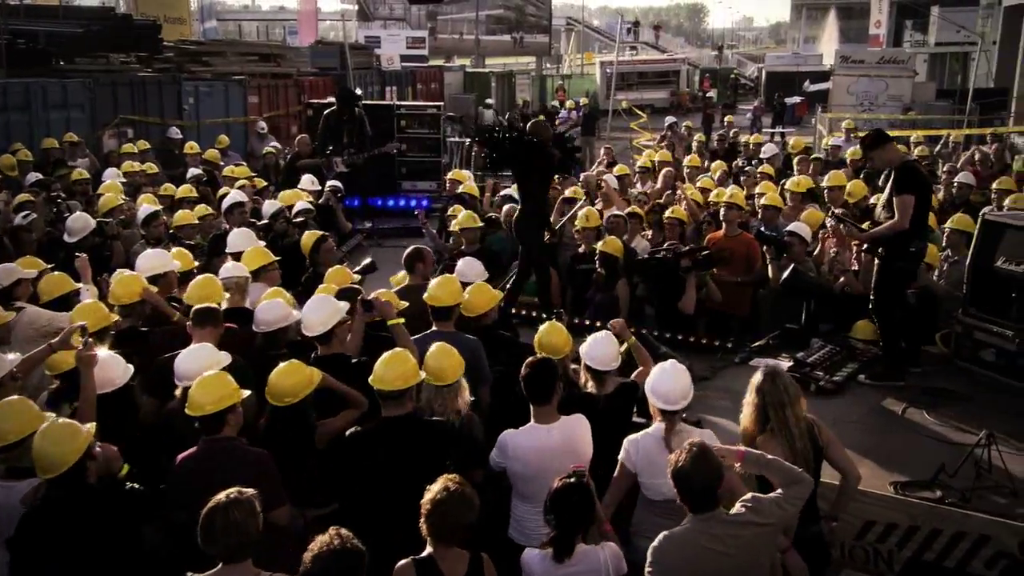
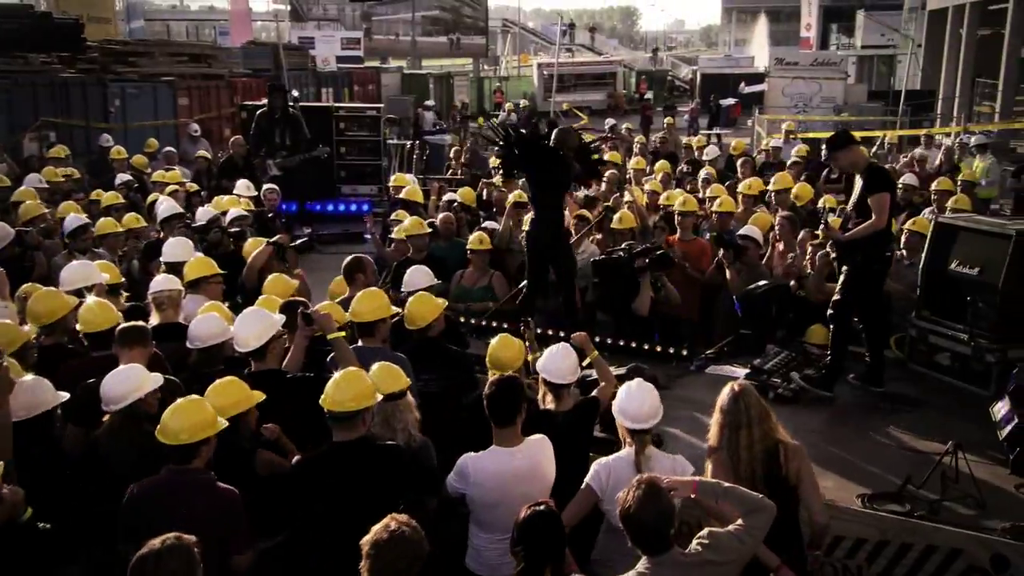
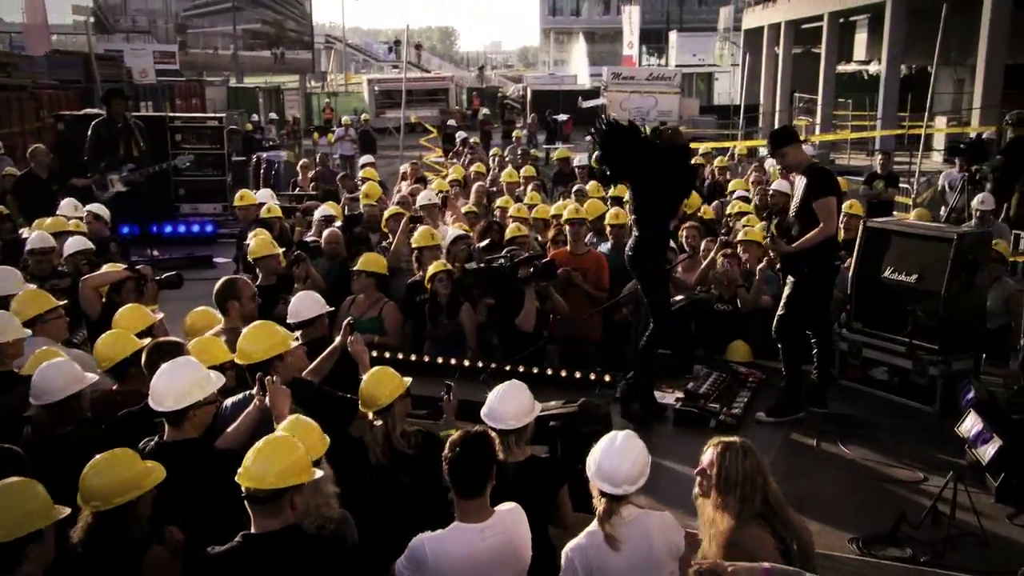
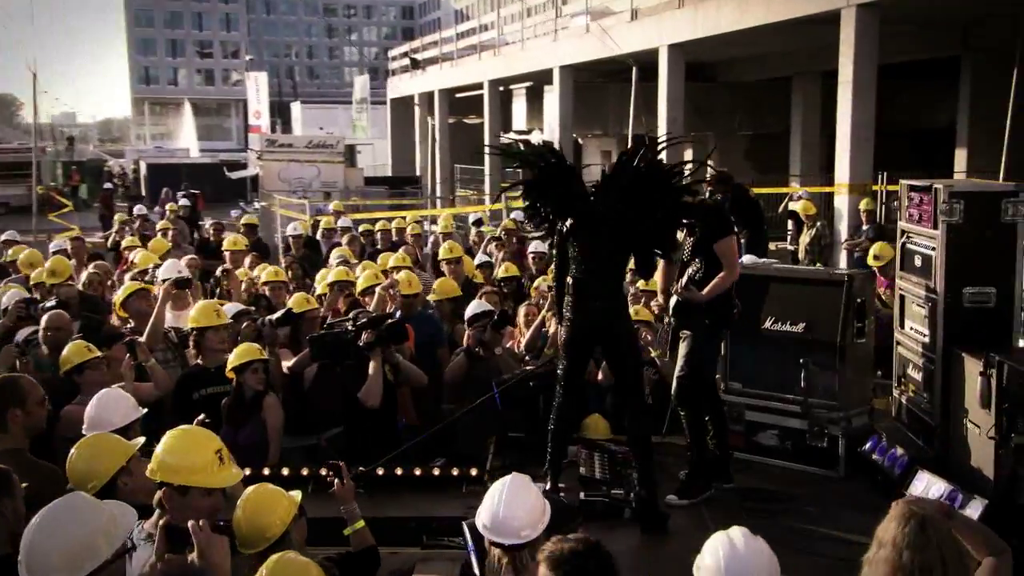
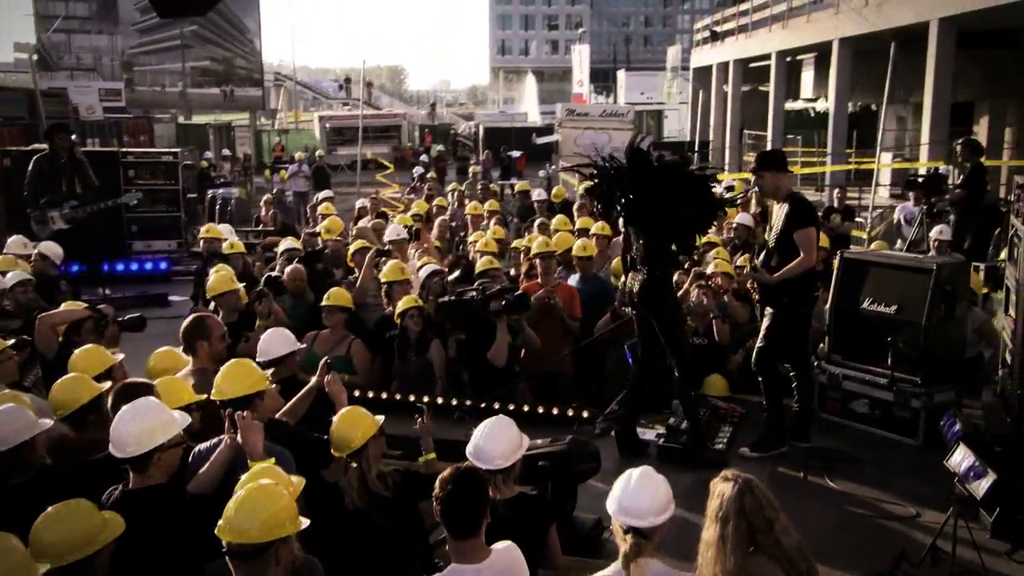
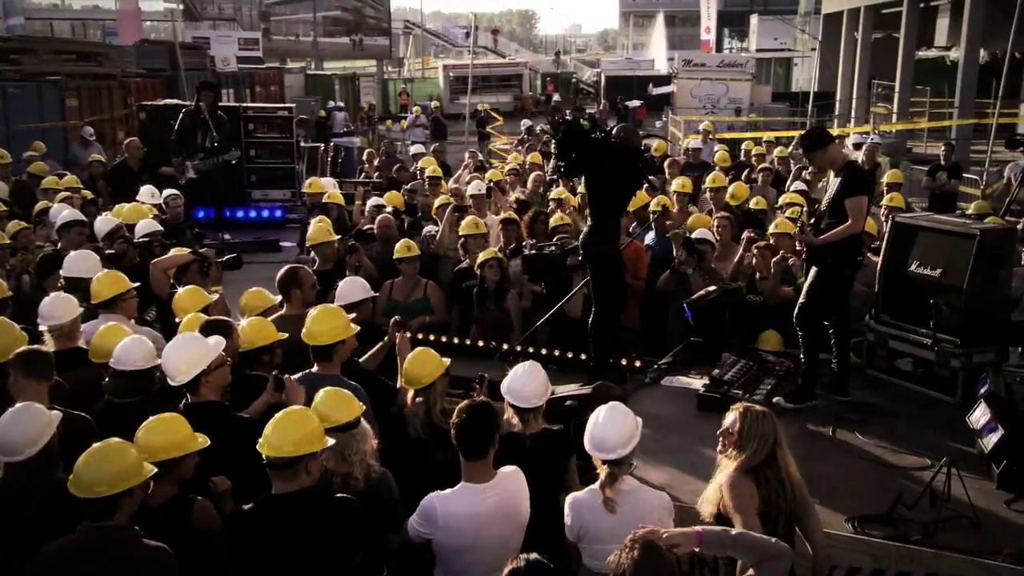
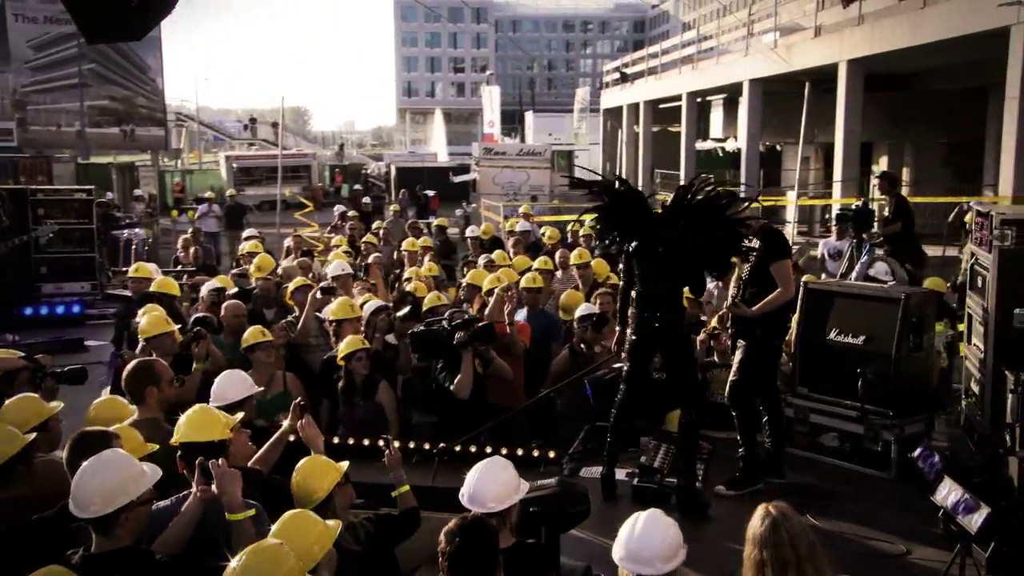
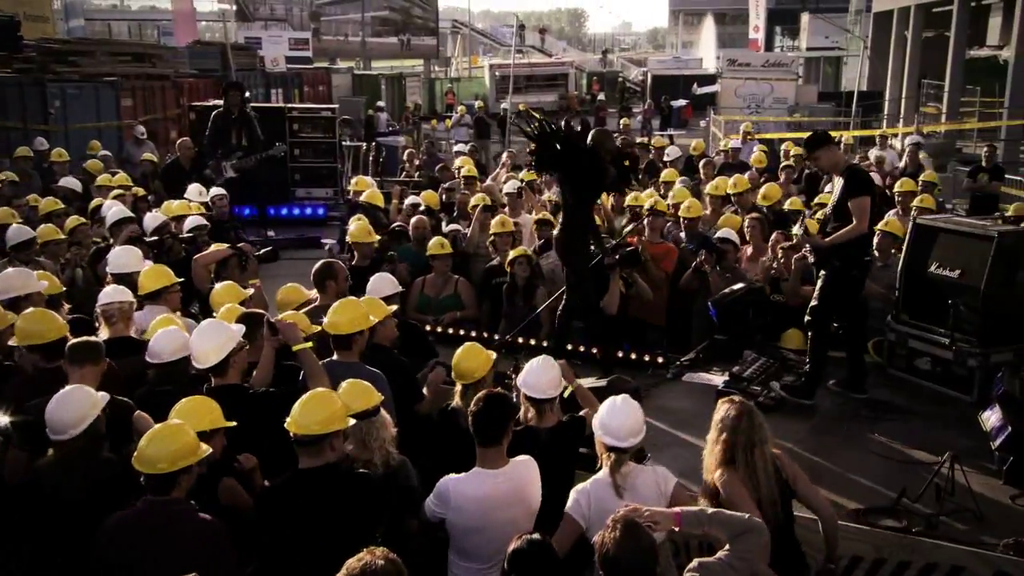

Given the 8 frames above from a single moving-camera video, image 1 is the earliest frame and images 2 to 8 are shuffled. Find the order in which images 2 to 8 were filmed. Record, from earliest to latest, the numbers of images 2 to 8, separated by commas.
2, 8, 6, 3, 5, 7, 4
